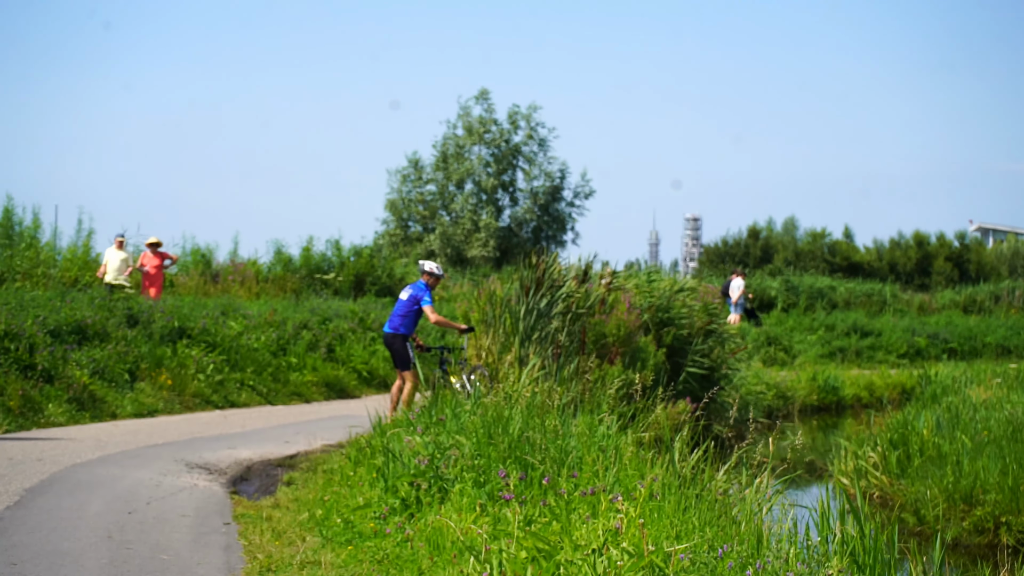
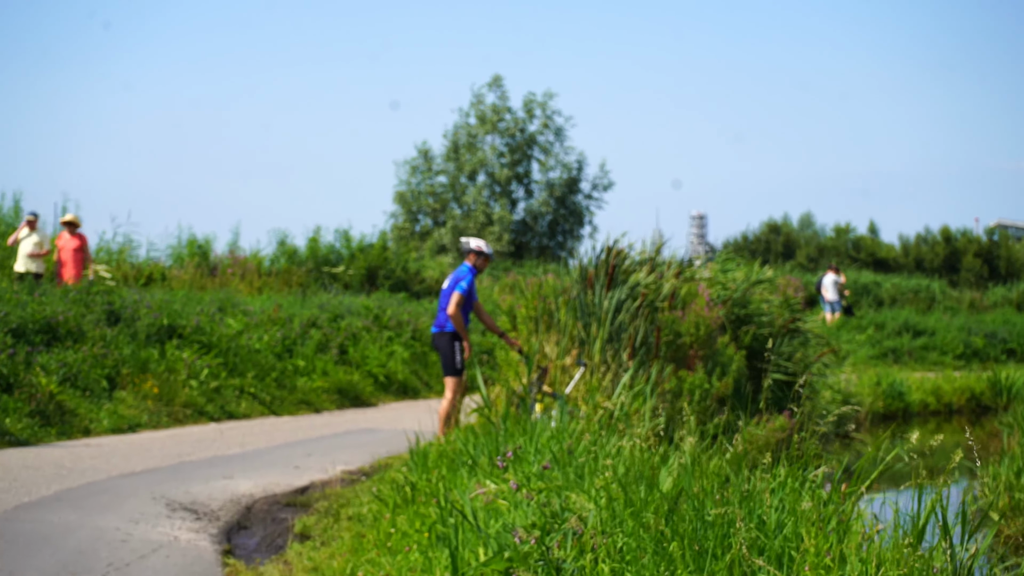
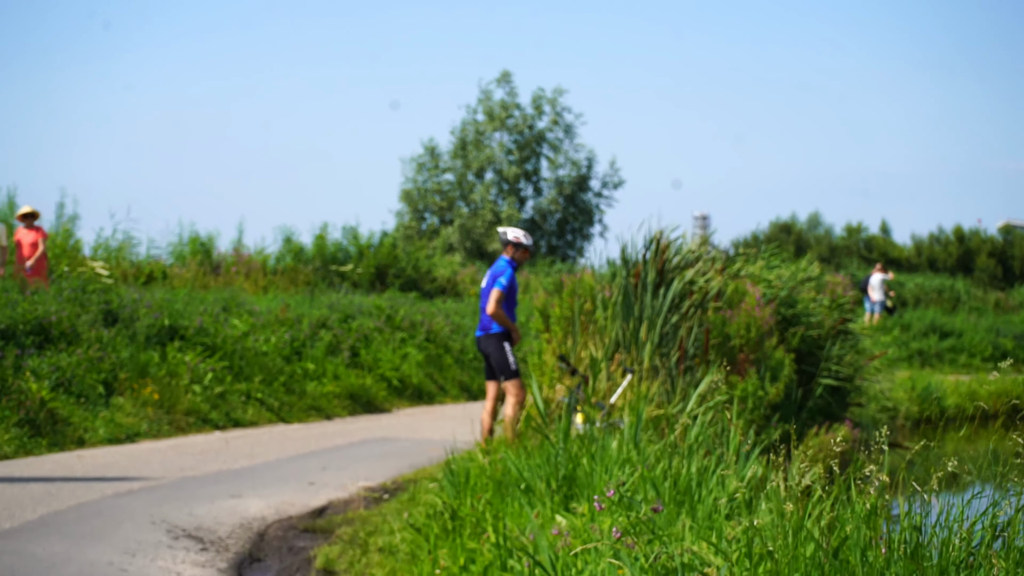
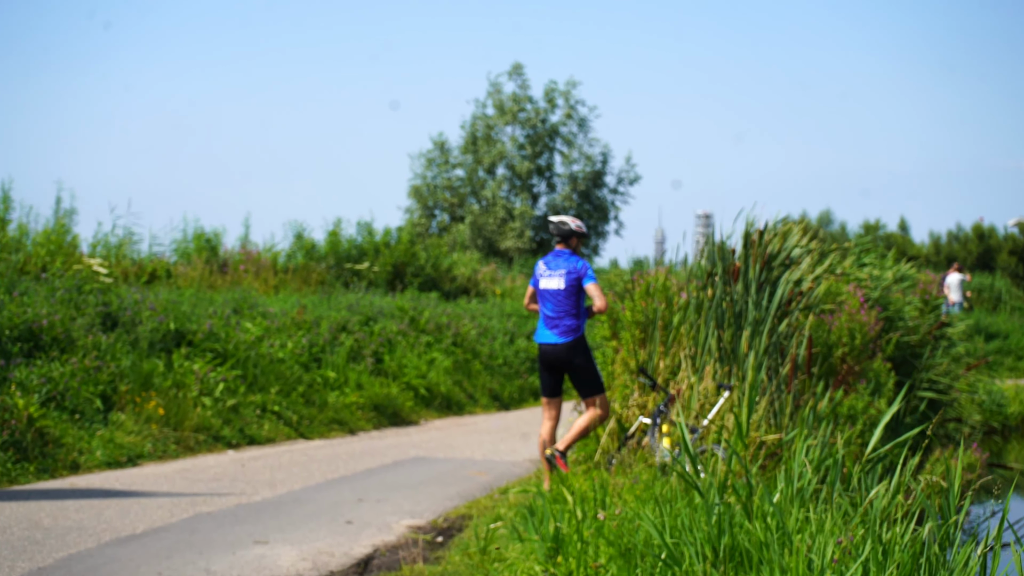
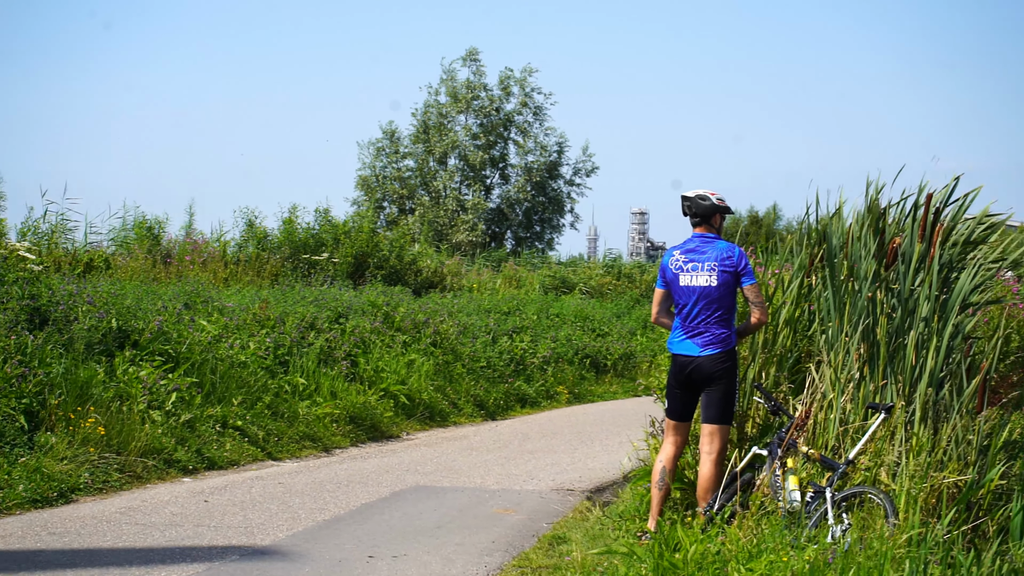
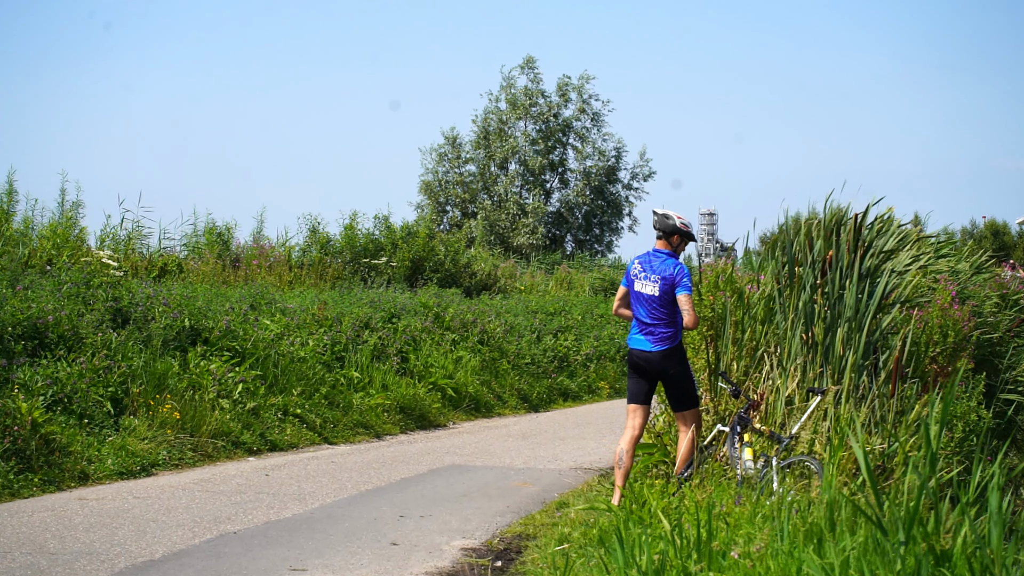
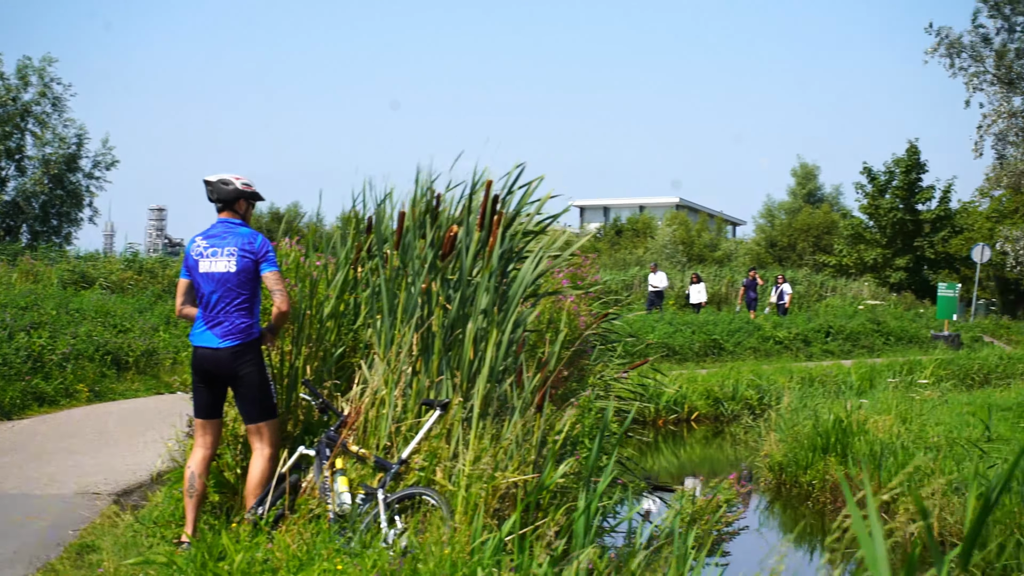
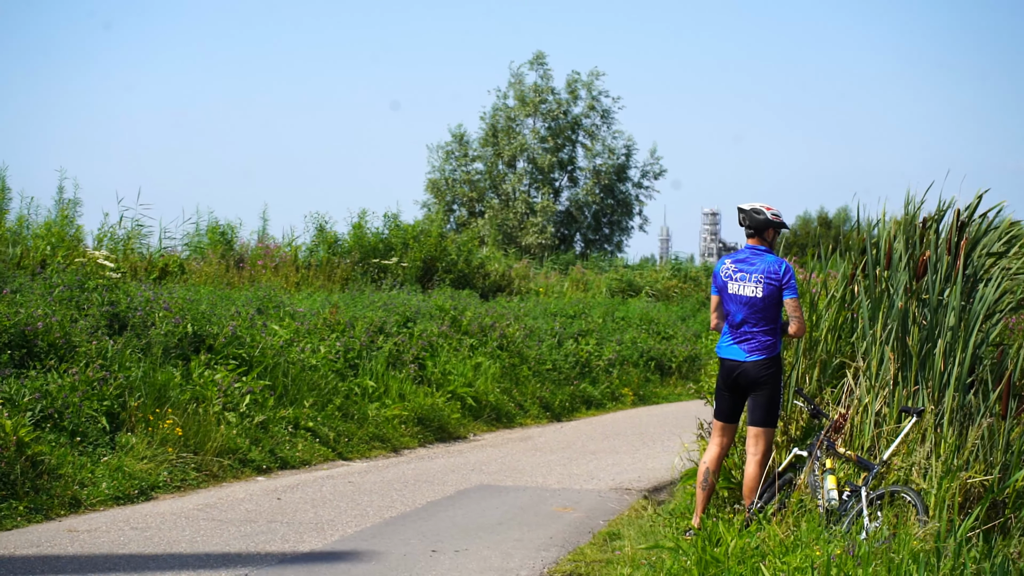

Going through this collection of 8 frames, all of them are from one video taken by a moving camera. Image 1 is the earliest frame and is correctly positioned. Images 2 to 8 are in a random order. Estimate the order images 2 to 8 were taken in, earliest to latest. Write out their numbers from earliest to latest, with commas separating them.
2, 3, 4, 6, 8, 5, 7
